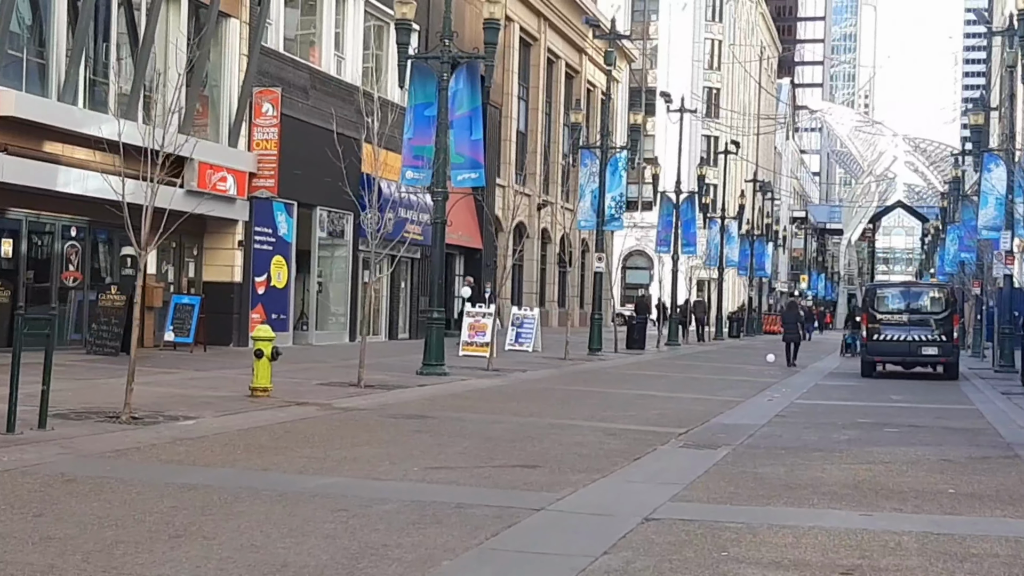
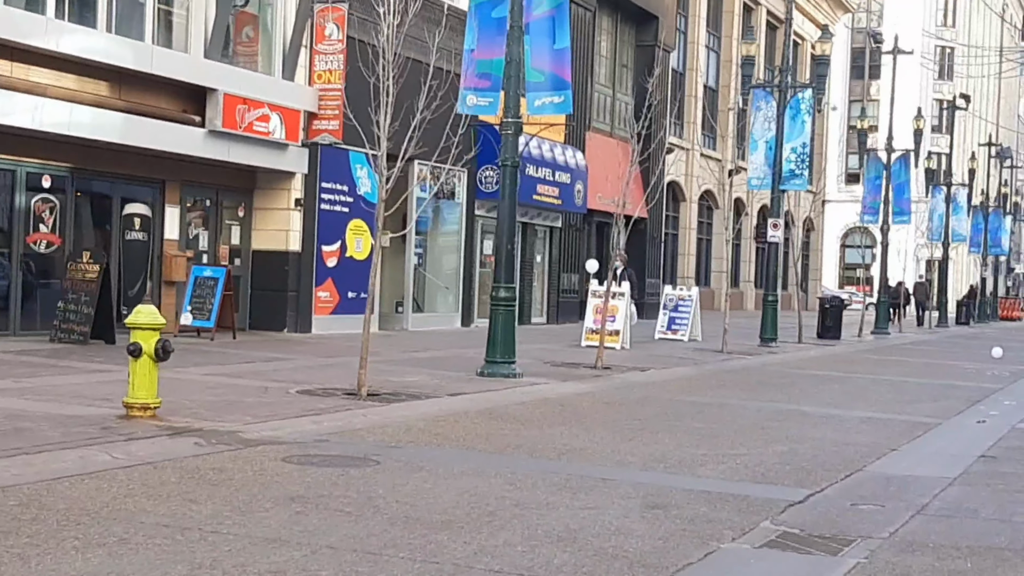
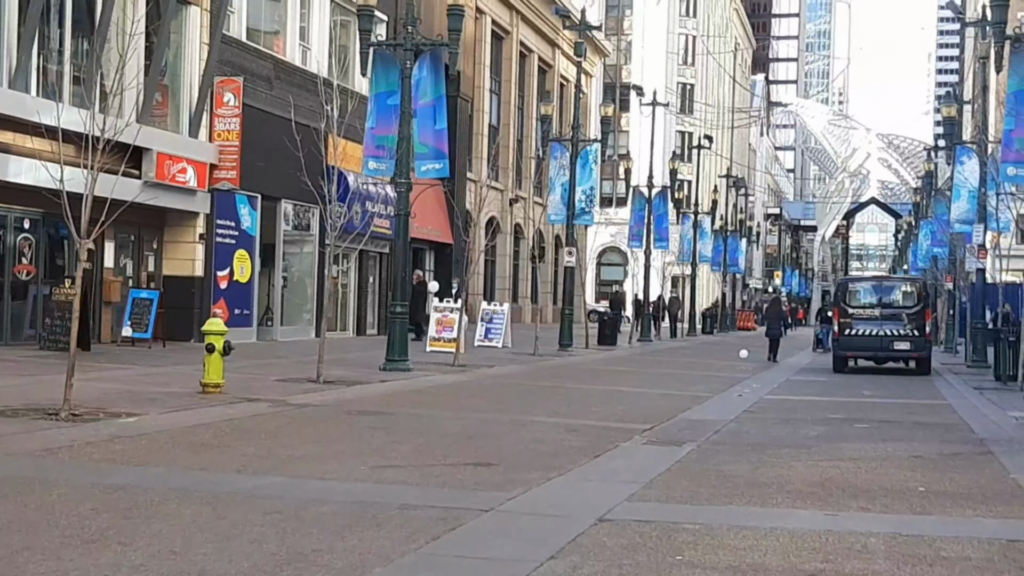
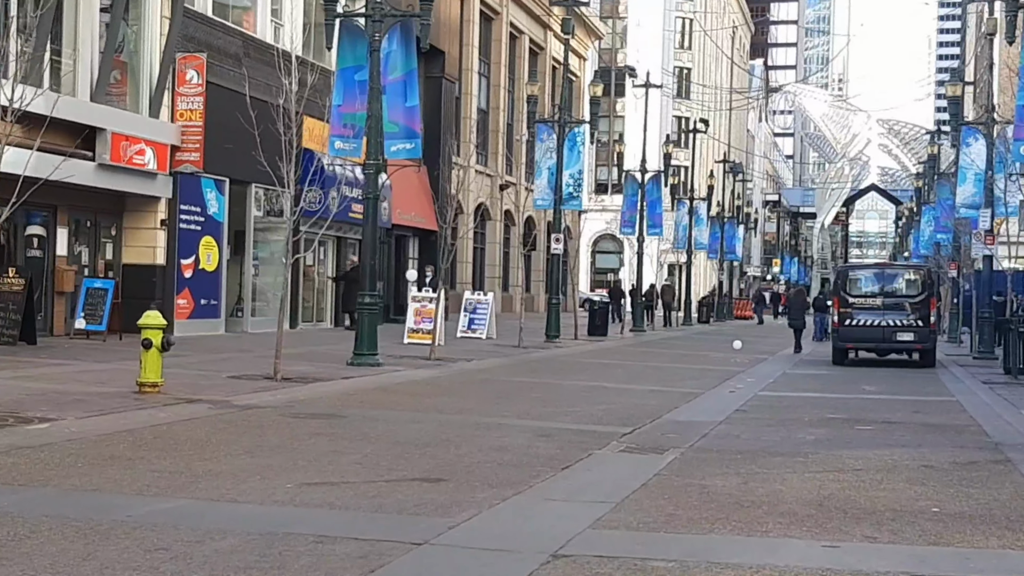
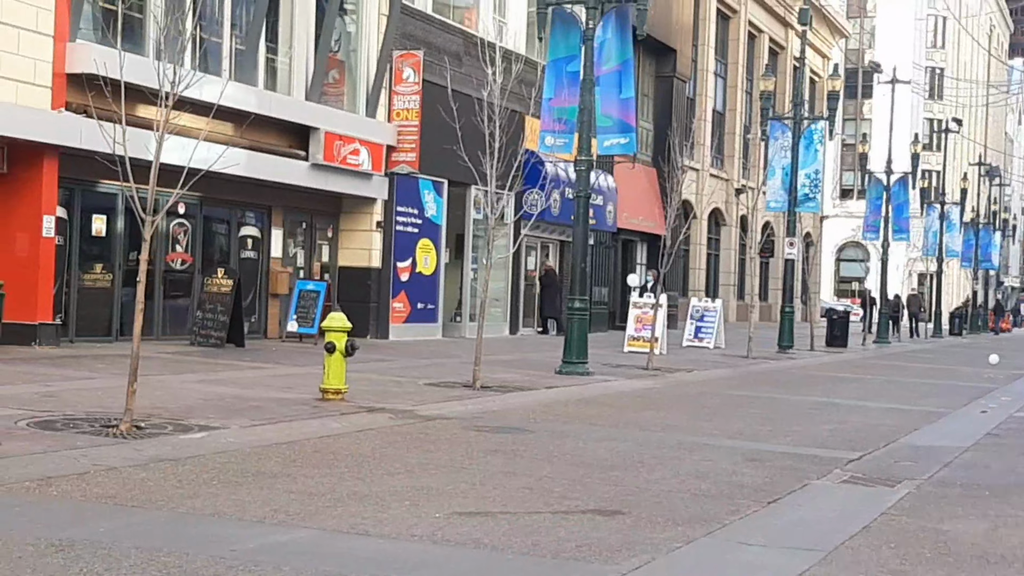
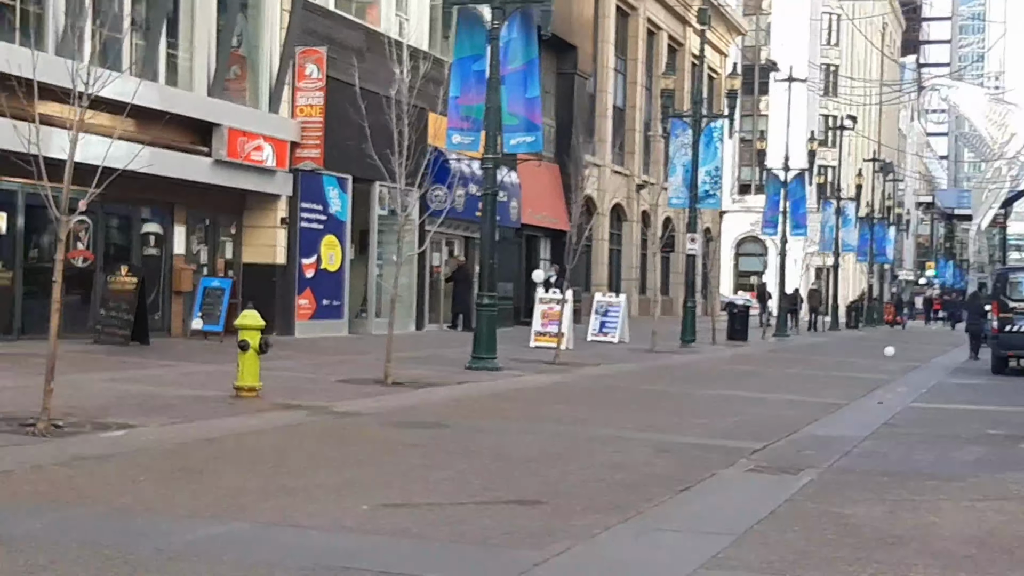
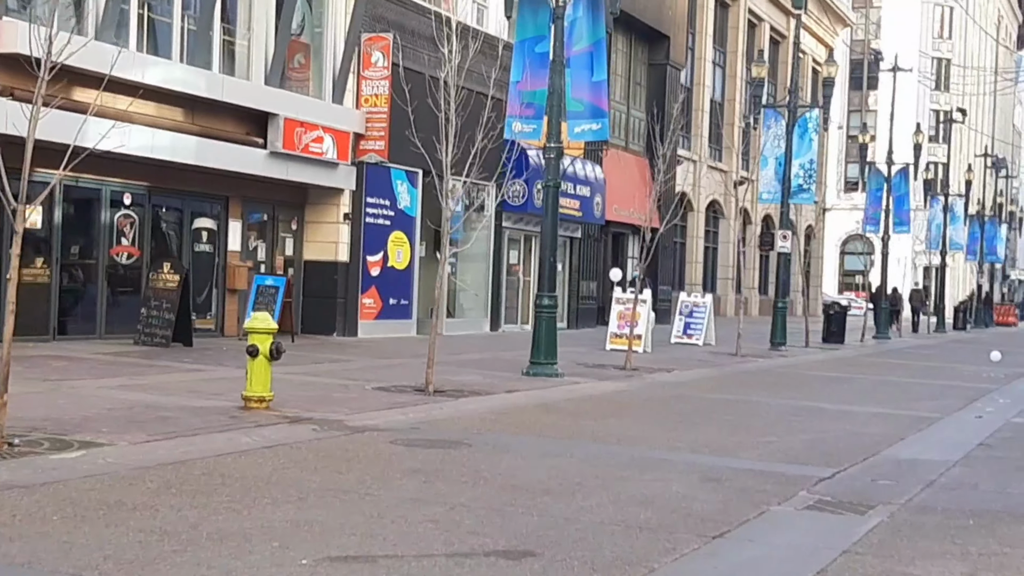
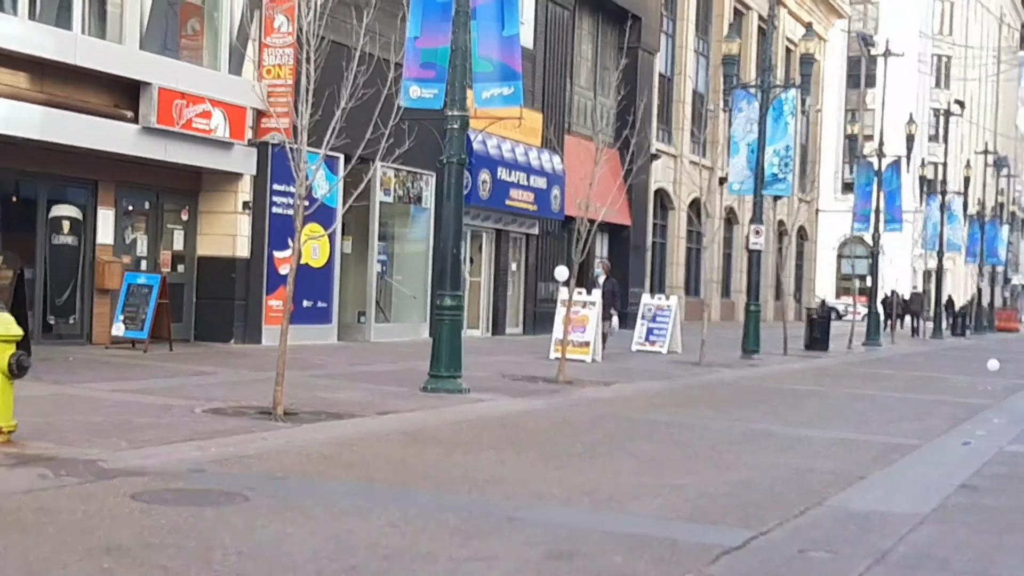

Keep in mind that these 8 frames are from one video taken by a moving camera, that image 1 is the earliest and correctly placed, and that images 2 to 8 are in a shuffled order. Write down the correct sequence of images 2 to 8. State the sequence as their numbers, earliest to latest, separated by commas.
3, 4, 6, 5, 7, 2, 8
